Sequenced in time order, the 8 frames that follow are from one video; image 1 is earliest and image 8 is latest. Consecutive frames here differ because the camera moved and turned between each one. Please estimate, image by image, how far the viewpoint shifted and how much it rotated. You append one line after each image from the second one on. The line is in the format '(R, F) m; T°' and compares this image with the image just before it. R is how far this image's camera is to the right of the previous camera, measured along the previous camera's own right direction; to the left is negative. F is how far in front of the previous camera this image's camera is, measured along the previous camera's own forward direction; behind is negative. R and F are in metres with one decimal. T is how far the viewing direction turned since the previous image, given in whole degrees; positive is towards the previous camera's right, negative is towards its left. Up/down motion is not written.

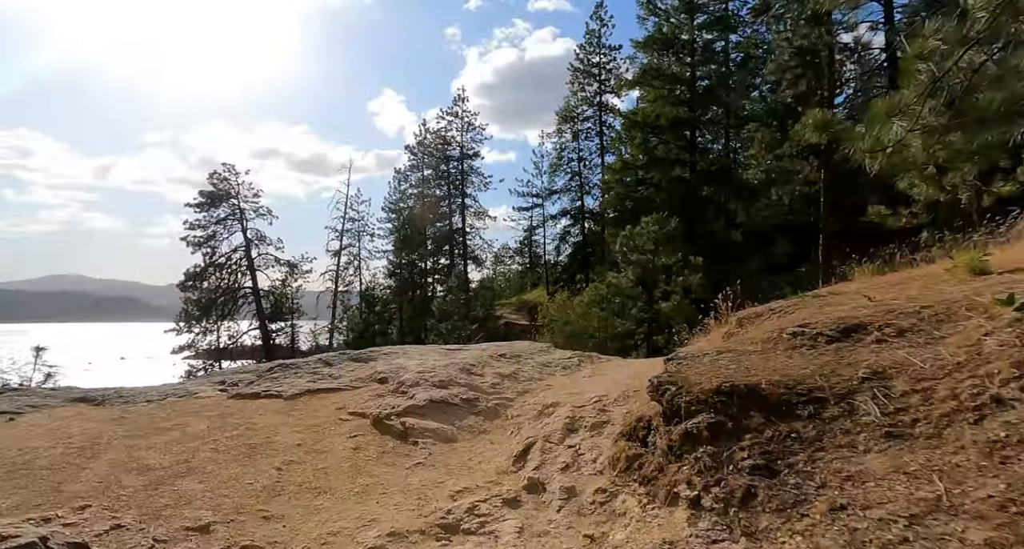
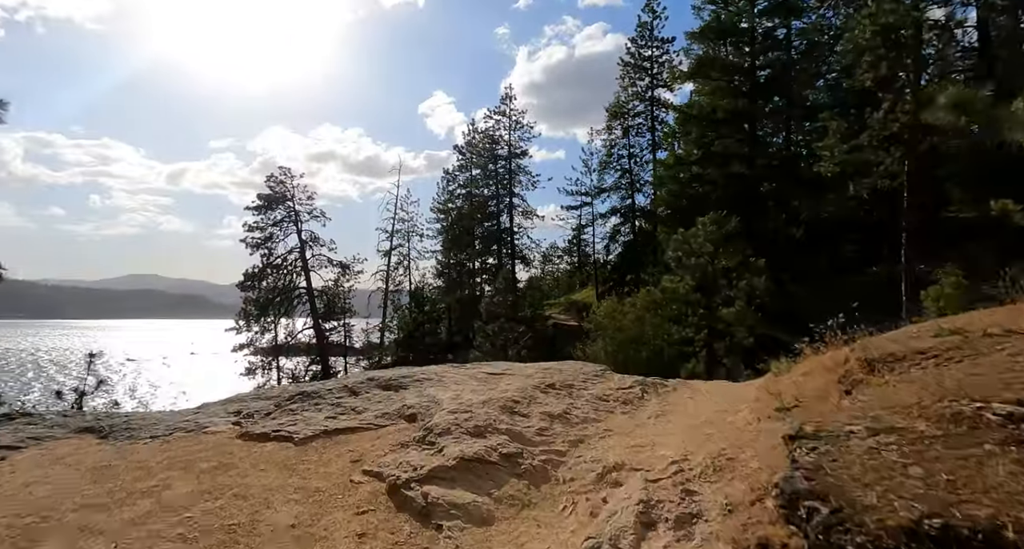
(0.0, +0.6) m; -5°
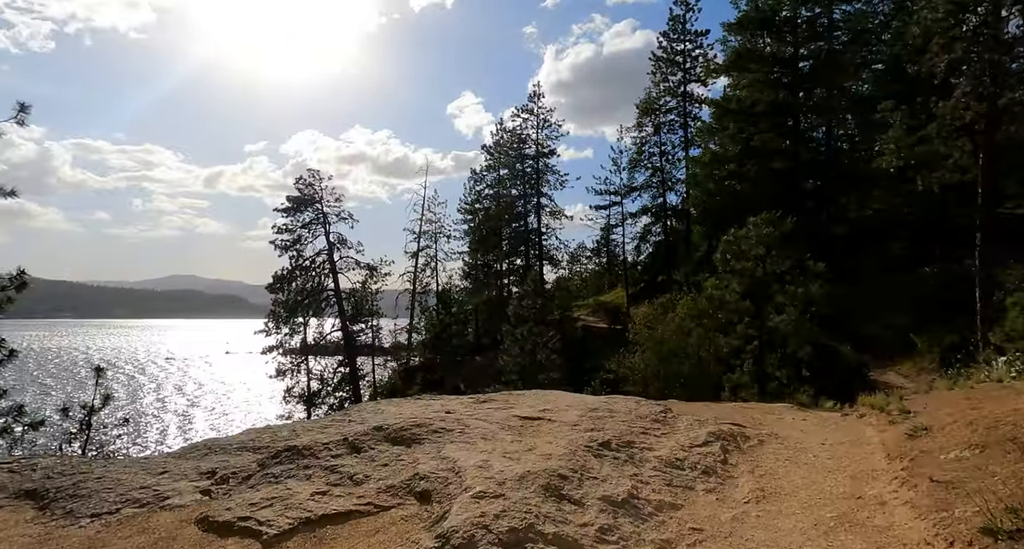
(-0.1, +0.7) m; -3°
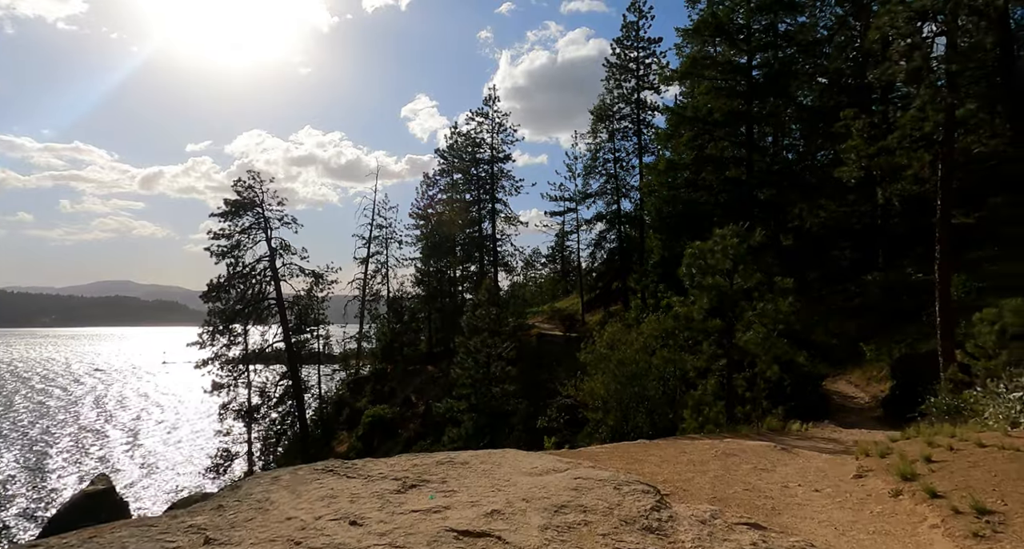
(+0.1, +1.0) m; +4°
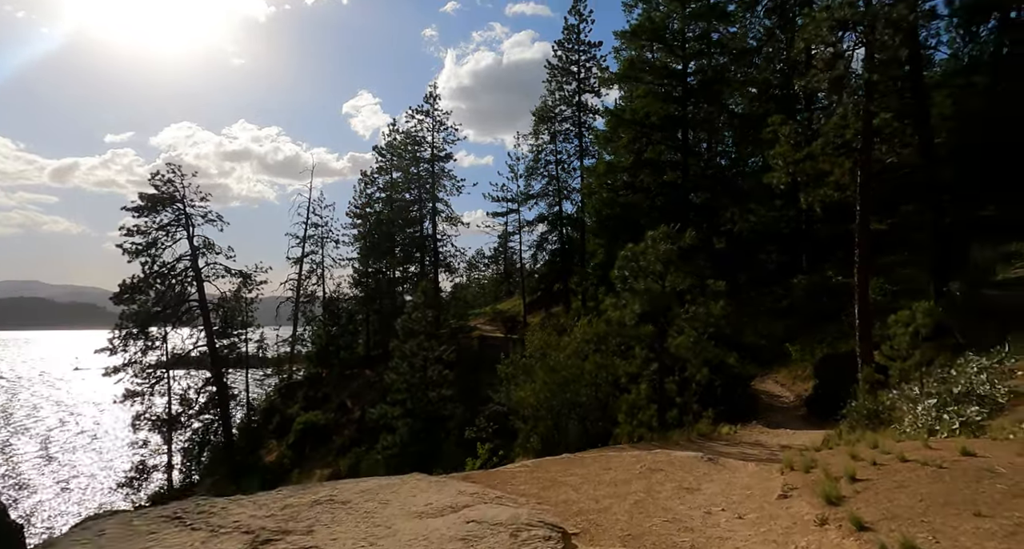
(+0.3, +0.4) m; +5°
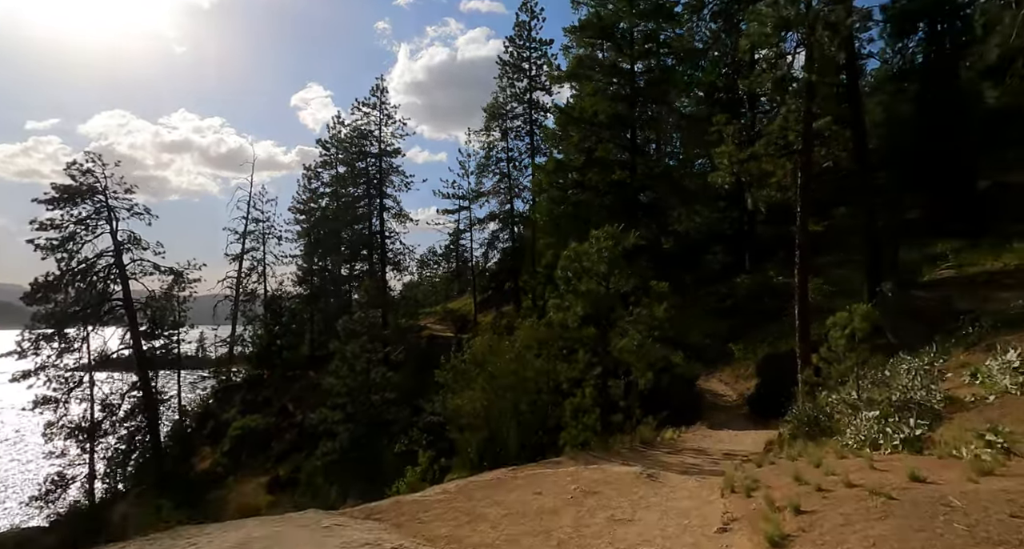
(+0.2, +0.5) m; +5°
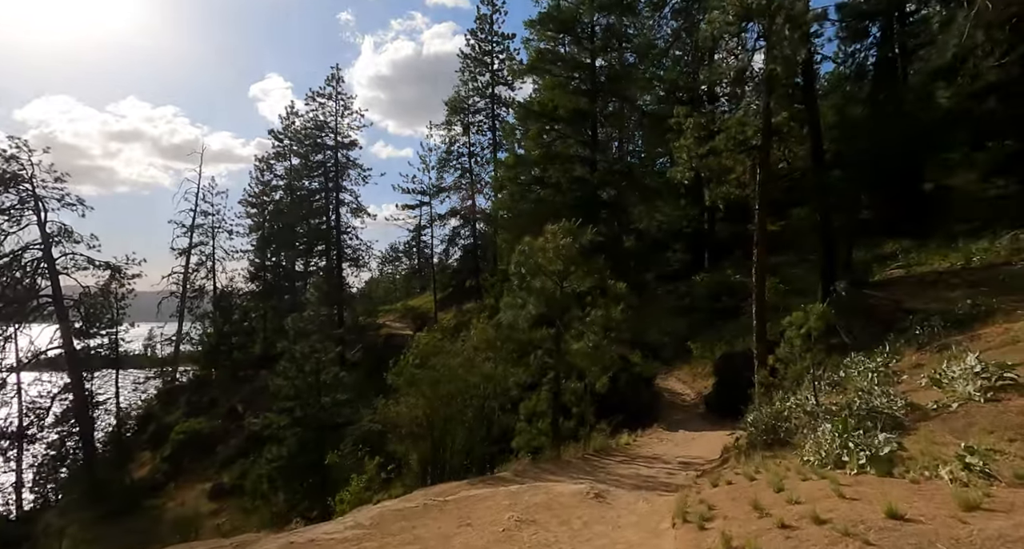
(+0.2, +0.6) m; +3°
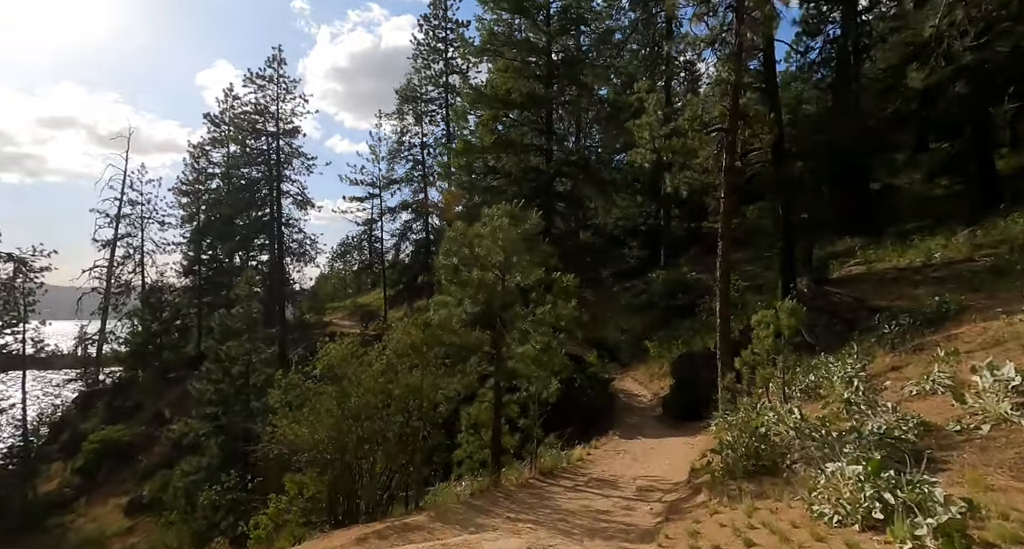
(+0.3, +1.4) m; +4°
